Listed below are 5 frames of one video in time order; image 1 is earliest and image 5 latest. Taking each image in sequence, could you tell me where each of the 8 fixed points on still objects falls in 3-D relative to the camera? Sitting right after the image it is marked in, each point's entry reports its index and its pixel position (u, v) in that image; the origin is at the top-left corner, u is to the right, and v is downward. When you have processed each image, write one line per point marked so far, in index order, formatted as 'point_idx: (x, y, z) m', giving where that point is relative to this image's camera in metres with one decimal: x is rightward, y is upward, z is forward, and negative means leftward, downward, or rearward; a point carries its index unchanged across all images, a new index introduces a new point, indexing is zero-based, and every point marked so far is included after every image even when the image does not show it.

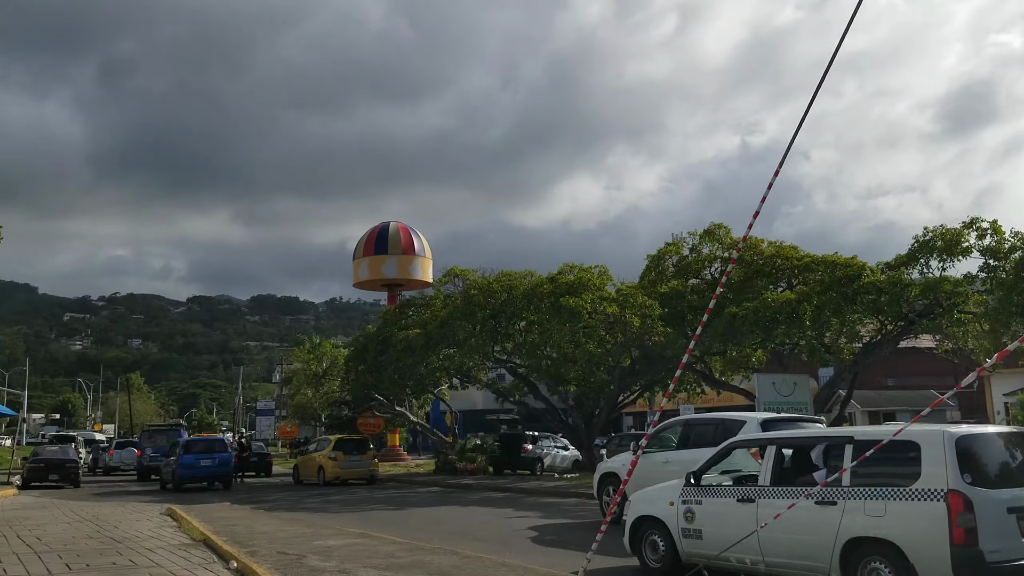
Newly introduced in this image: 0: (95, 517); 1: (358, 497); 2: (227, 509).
0: (-4.9, -2.7, +10.8) m
1: (-2.5, -3.4, +14.8) m
2: (-3.4, -2.7, +11.1) m
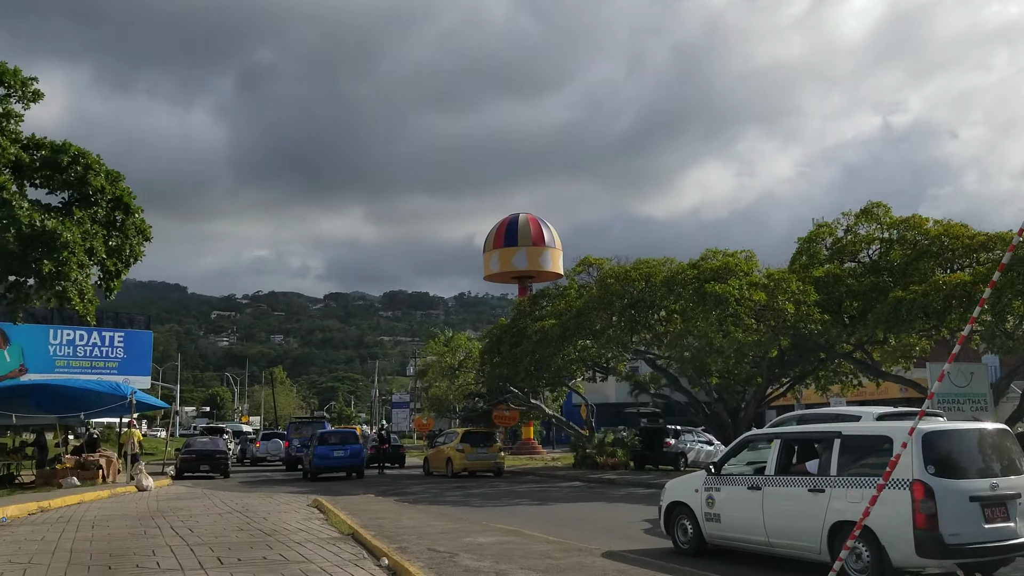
0: (-3.2, -2.6, +10.9) m
1: (-0.3, -3.2, +14.5) m
2: (-1.7, -2.5, +11.0) m
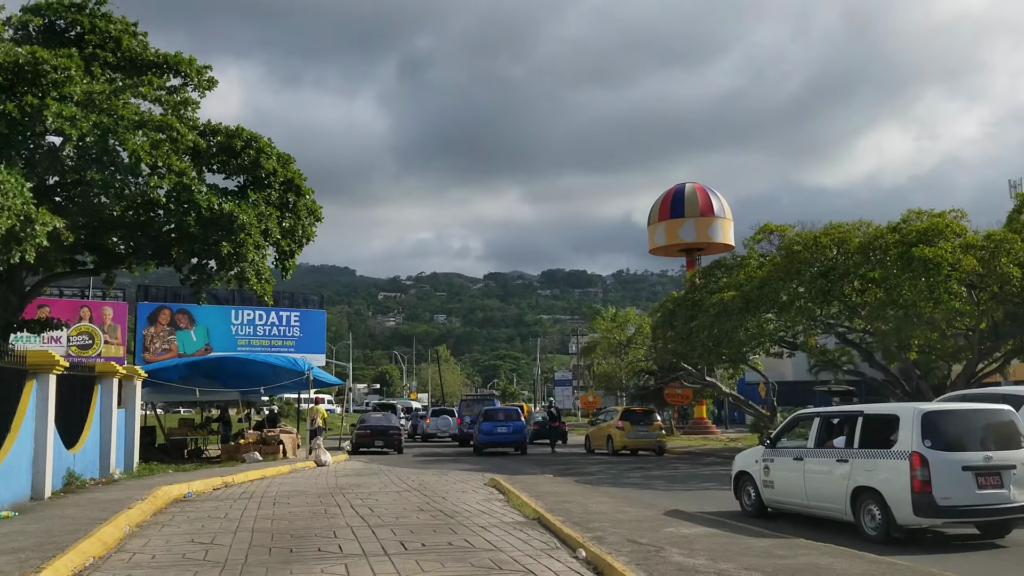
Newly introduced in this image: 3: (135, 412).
0: (-1.1, -2.3, +10.6) m
1: (+2.4, -2.7, +13.7) m
2: (+0.4, -2.2, +10.4) m
3: (-6.0, -2.0, +14.7) m
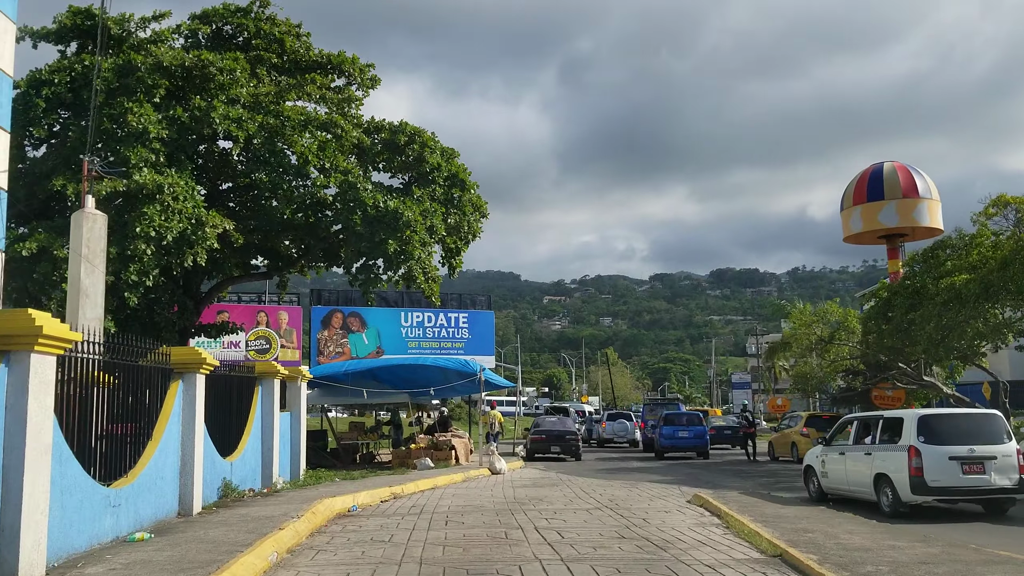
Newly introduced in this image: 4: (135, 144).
0: (+1.0, -2.1, +9.1) m
1: (+5.0, -2.5, +11.5) m
2: (+2.4, -2.0, +8.7) m
3: (-3.2, -1.9, +14.0) m
4: (-7.2, +2.7, +17.6) m
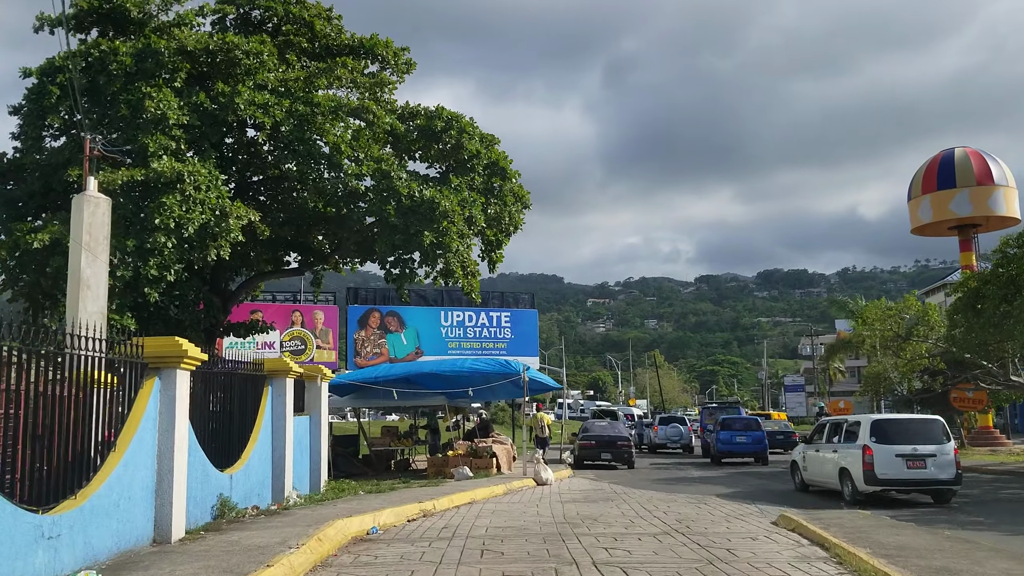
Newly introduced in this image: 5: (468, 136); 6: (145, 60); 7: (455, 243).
0: (+1.4, -1.9, +7.7) m
1: (+5.5, -2.3, +9.9) m
2: (+2.8, -1.8, +7.2) m
3: (-2.6, -1.8, +12.8) m
4: (-6.4, +2.8, +16.6) m
5: (-0.9, +3.2, +19.5) m
6: (-6.9, +4.3, +17.4) m
7: (-1.1, +0.9, +18.1) m
